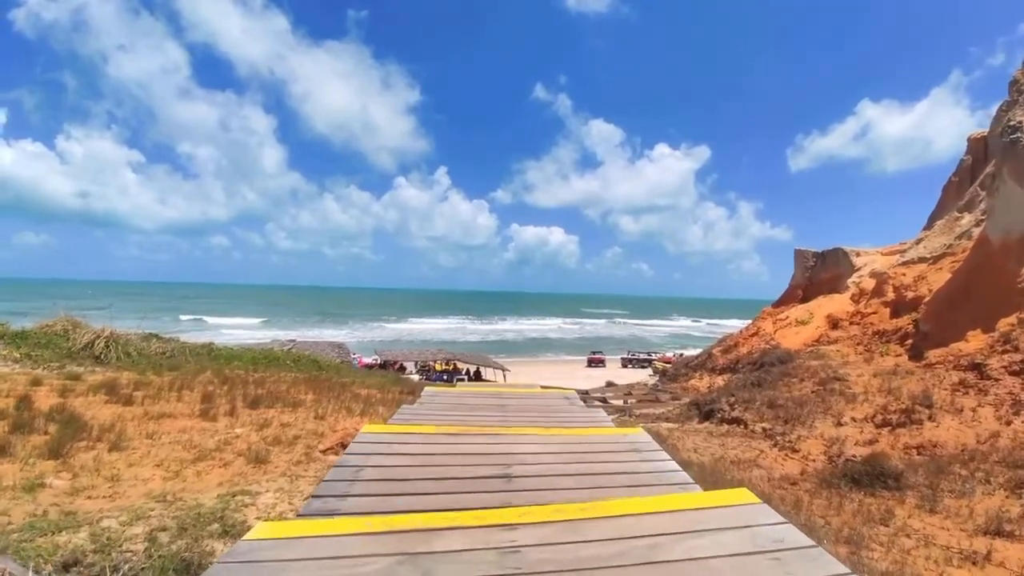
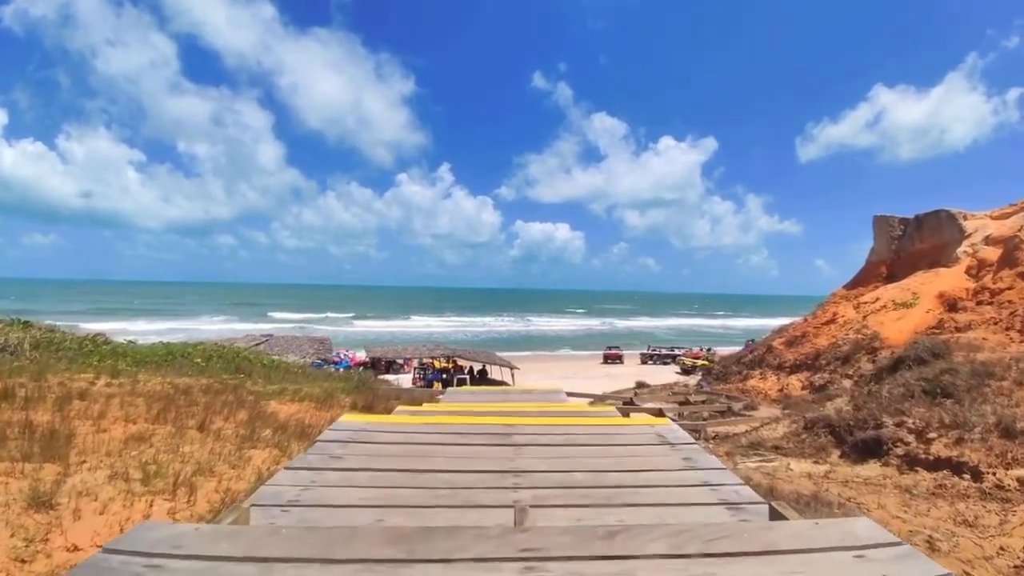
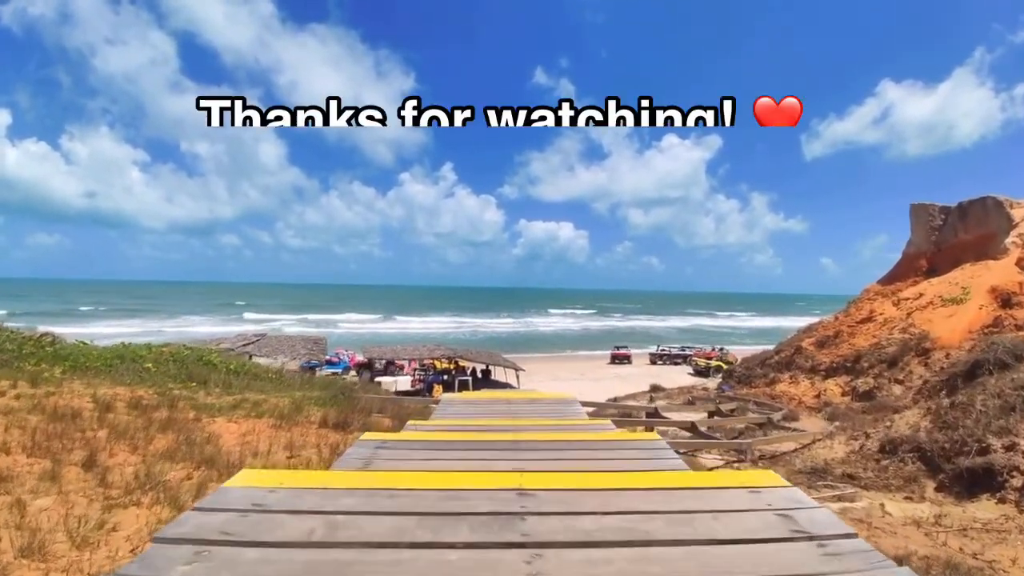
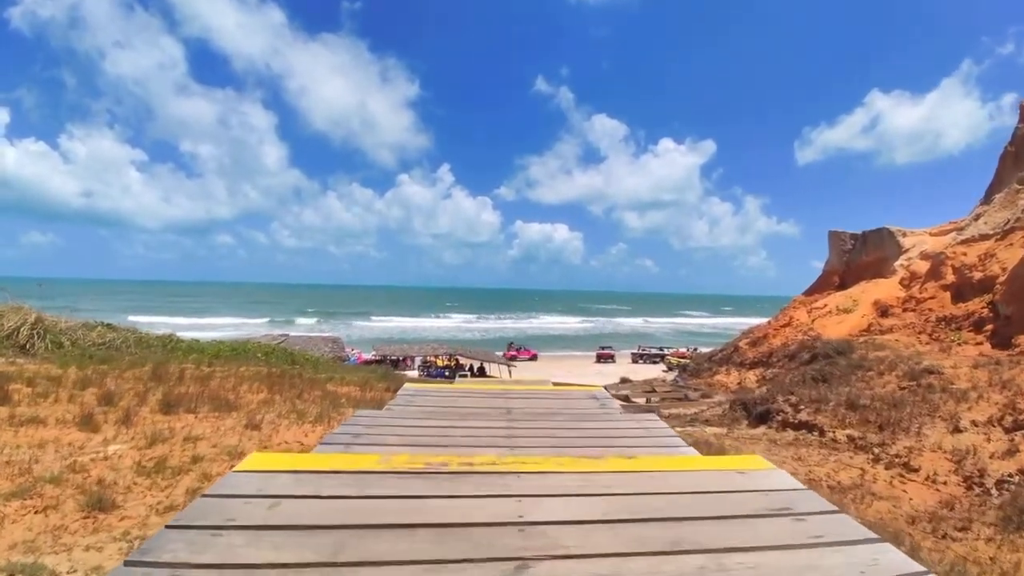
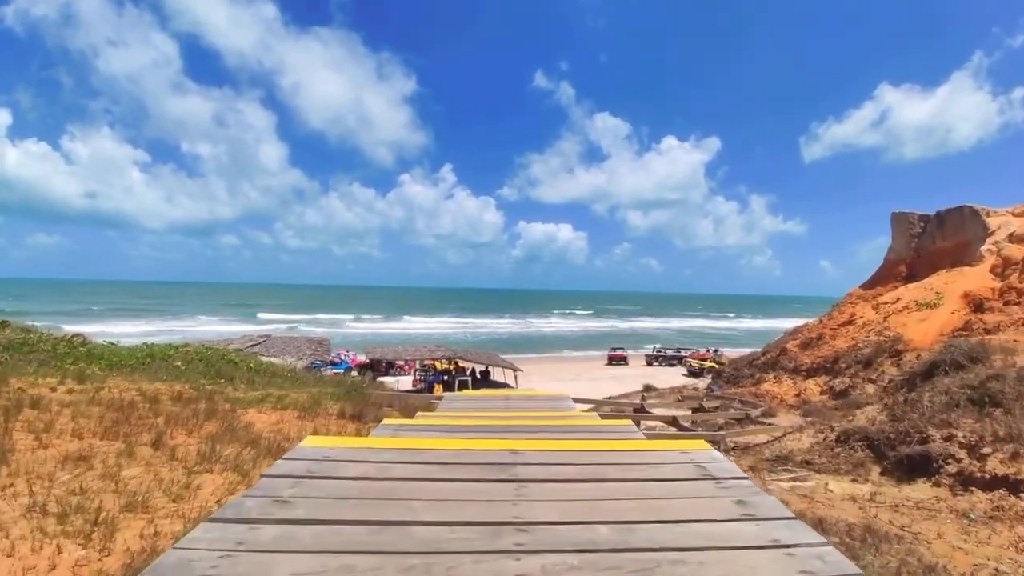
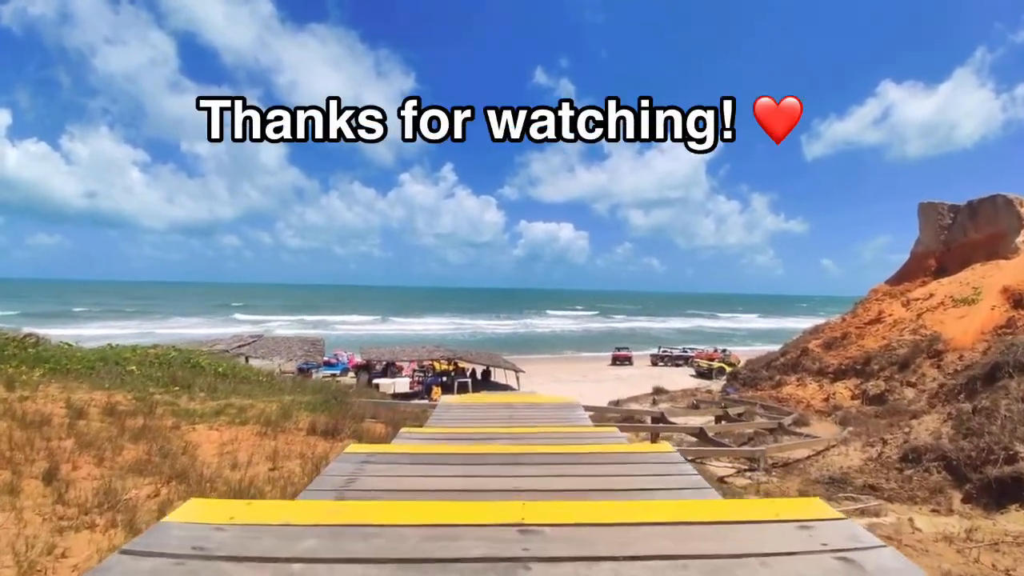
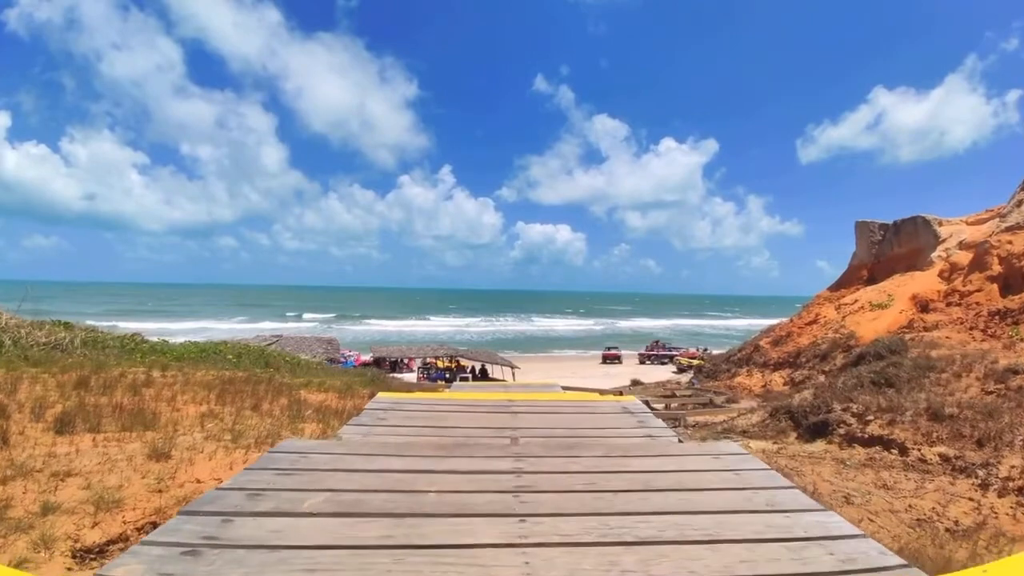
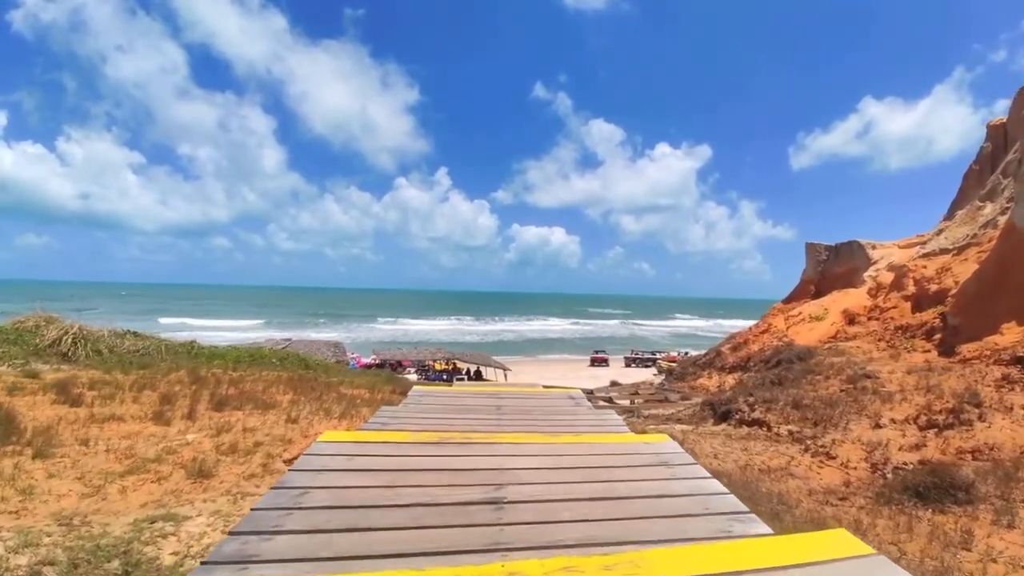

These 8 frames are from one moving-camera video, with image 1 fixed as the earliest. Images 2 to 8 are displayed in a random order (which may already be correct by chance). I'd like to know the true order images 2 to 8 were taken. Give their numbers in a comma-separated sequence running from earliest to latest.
8, 4, 7, 2, 5, 3, 6
